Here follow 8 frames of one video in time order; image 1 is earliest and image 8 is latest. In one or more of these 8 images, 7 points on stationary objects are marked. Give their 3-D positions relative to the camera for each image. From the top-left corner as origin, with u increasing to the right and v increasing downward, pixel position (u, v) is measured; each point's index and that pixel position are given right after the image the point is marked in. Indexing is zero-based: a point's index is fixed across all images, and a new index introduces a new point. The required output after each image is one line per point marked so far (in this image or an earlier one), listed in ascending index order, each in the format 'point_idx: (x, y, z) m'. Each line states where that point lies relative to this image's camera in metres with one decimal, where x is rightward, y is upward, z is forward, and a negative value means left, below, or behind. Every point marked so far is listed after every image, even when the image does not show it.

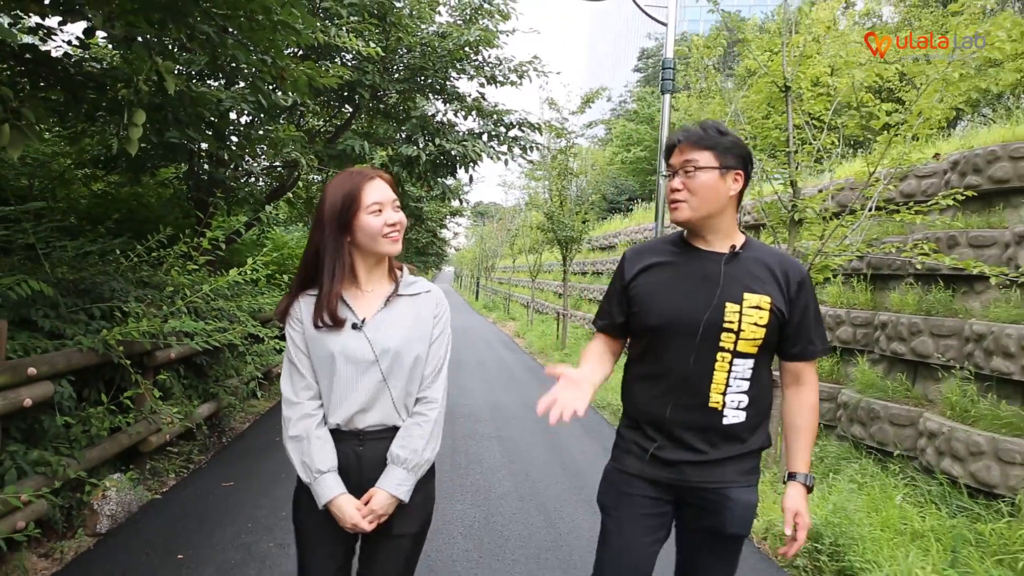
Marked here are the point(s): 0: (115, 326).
0: (-2.0, -0.2, +3.4) m
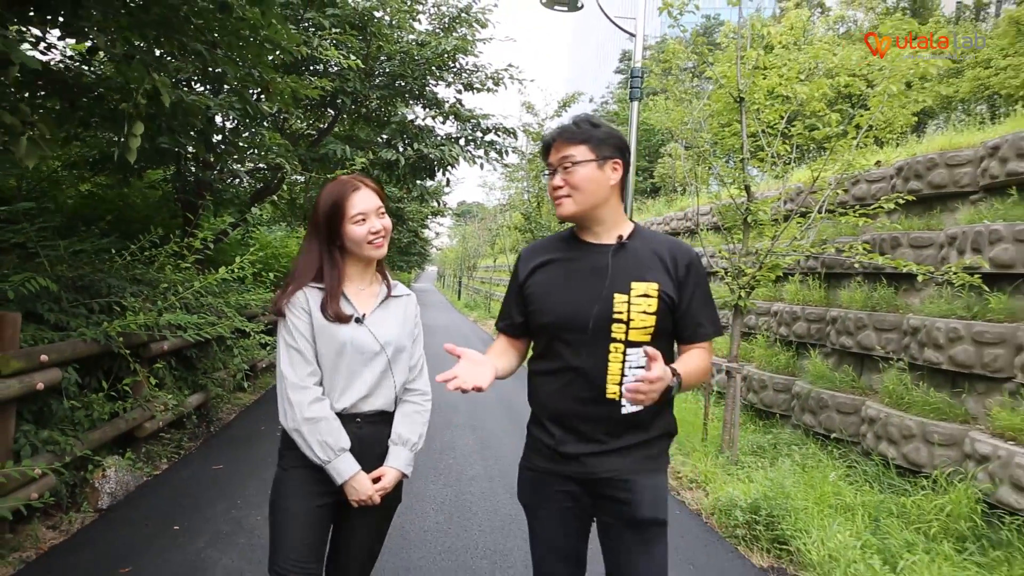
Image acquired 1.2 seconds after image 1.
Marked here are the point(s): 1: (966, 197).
0: (-2.2, -0.2, +3.7) m
1: (+3.7, +0.7, +5.5) m
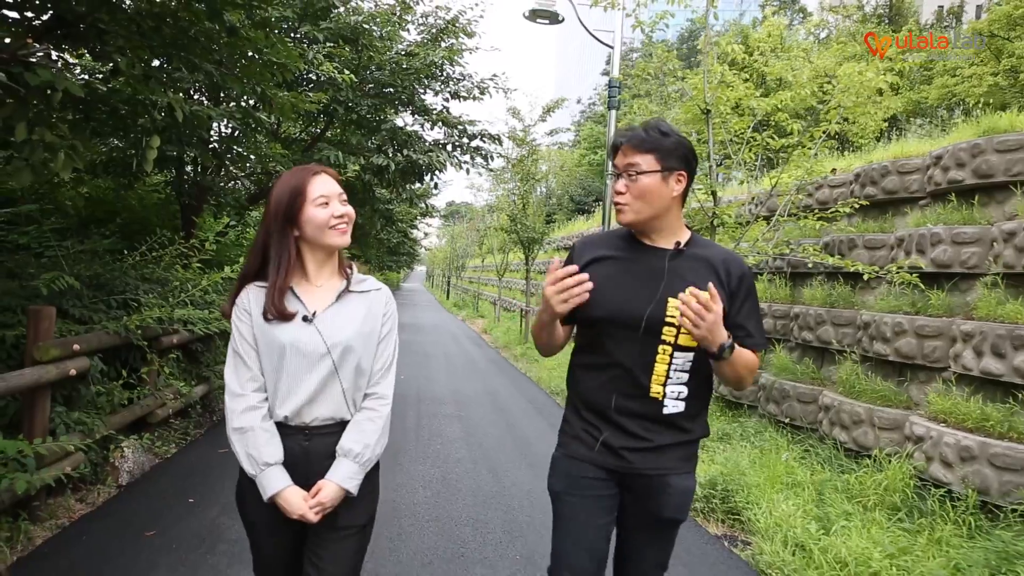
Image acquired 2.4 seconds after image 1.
0: (-2.3, -0.2, +4.1) m
1: (+3.6, +0.7, +5.9) m
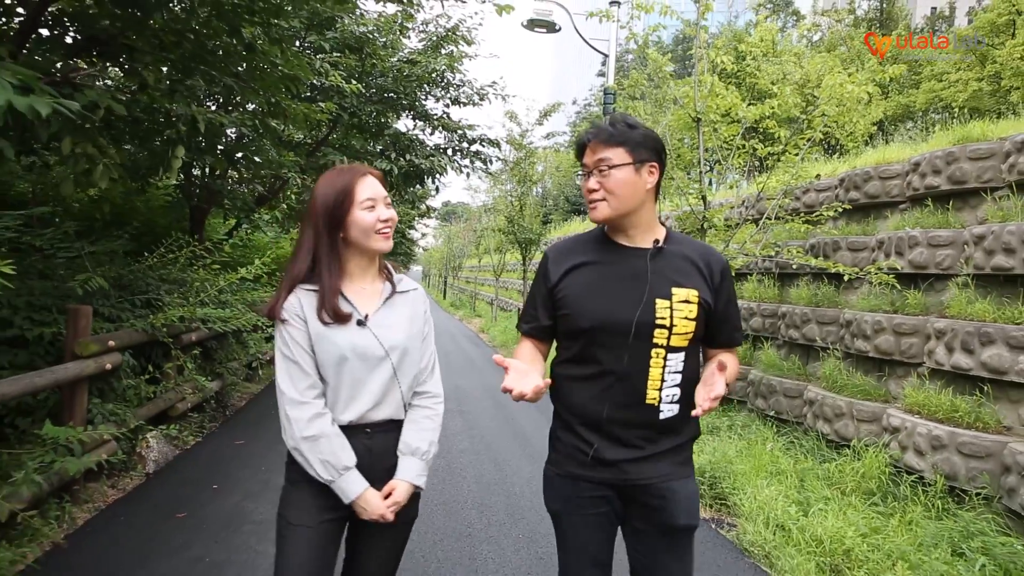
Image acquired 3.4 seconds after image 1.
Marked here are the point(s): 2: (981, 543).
0: (-2.3, -0.2, +4.3) m
1: (+3.6, +0.7, +6.2) m
2: (+2.4, -1.3, +3.5) m
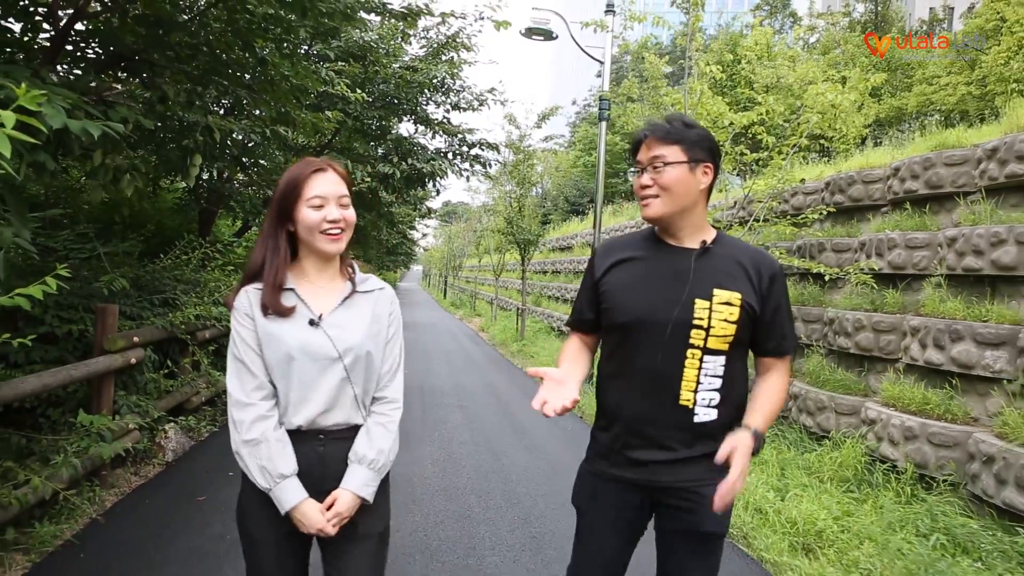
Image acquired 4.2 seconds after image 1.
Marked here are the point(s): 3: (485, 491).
0: (-2.3, -0.2, +4.6) m
1: (+3.5, +0.8, +6.5) m
2: (+2.4, -1.3, +3.8) m
3: (-0.2, -1.3, +4.3) m
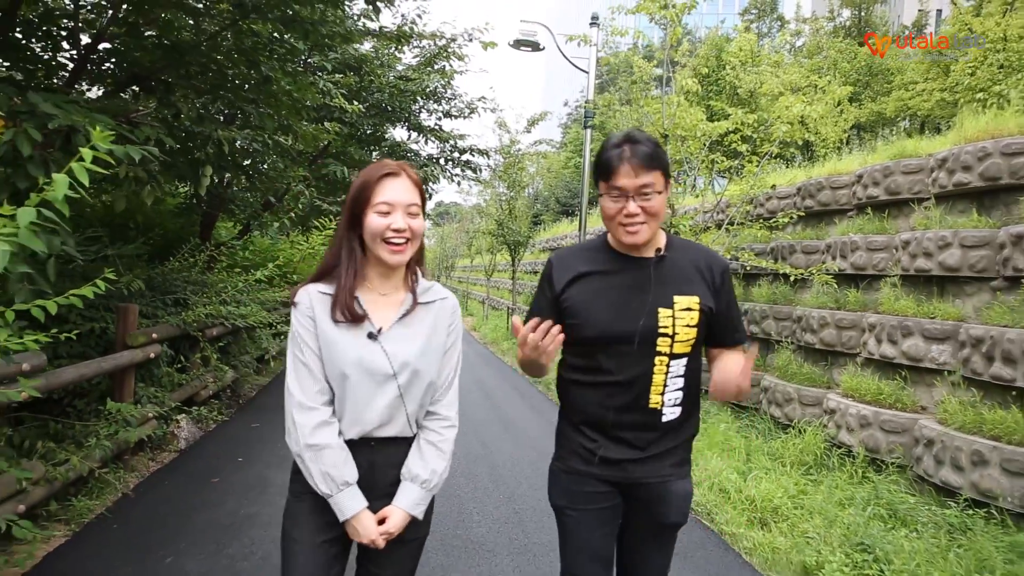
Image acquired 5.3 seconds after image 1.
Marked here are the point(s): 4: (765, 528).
0: (-2.4, -0.2, +5.0) m
1: (+3.4, +0.8, +6.9) m
2: (+2.3, -1.3, +4.2) m
3: (-0.3, -1.3, +4.6) m
4: (+1.5, -1.4, +4.0) m
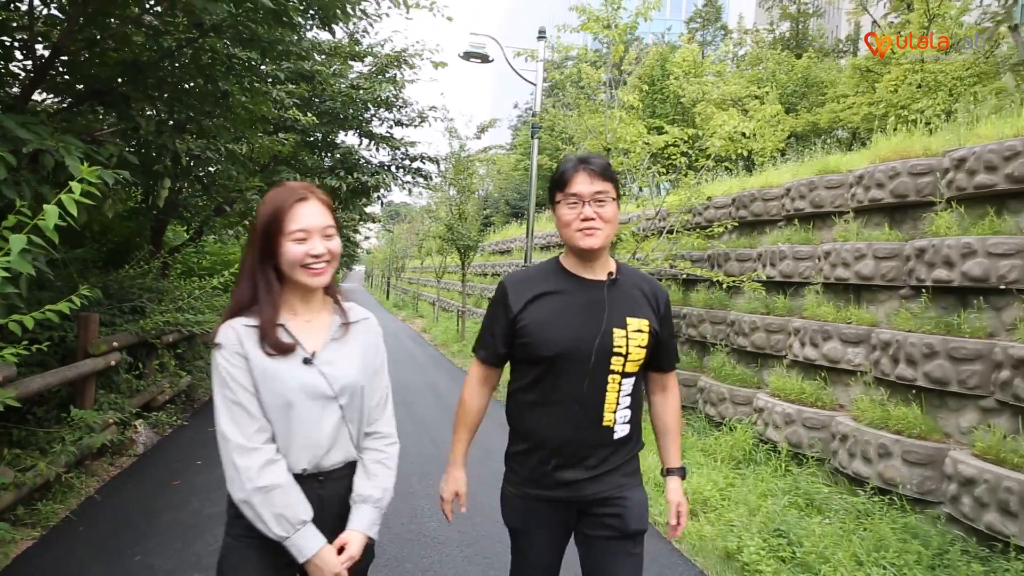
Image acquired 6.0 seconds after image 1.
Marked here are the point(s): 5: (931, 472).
0: (-2.8, -0.2, +5.1) m
1: (+2.9, +0.7, +7.4) m
2: (+2.0, -1.4, +4.6) m
3: (-0.6, -1.4, +4.9) m
4: (+1.2, -1.5, +4.4) m
5: (+2.6, -1.2, +4.2) m
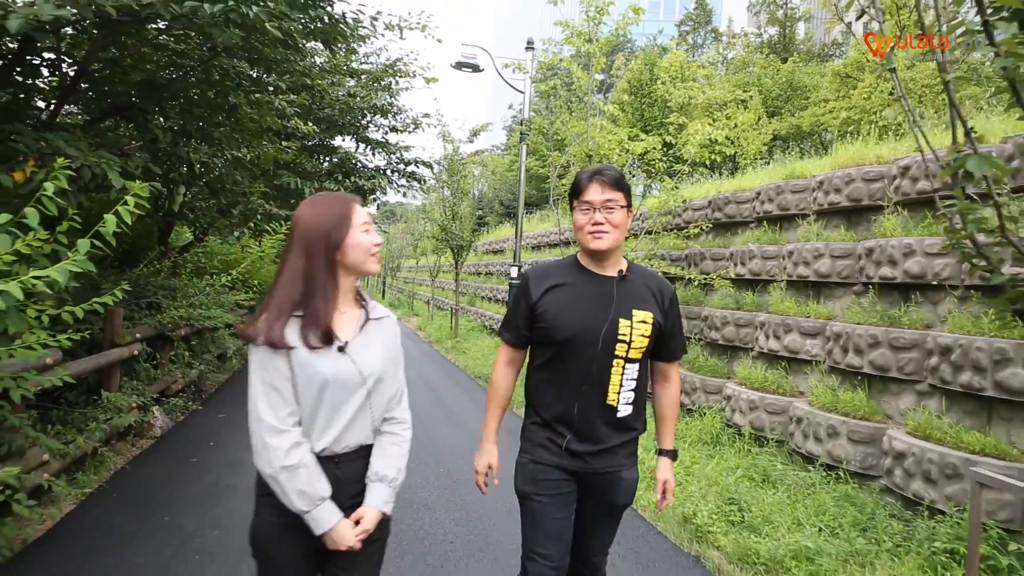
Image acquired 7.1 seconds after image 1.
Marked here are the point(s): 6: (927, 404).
0: (-2.9, -0.2, +5.5) m
1: (+2.8, +0.7, +7.9) m
2: (+1.9, -1.4, +5.1) m
3: (-0.7, -1.3, +5.4) m
4: (+1.1, -1.5, +4.8) m
5: (+2.5, -1.1, +4.7) m
6: (+2.9, -0.8, +4.7) m
